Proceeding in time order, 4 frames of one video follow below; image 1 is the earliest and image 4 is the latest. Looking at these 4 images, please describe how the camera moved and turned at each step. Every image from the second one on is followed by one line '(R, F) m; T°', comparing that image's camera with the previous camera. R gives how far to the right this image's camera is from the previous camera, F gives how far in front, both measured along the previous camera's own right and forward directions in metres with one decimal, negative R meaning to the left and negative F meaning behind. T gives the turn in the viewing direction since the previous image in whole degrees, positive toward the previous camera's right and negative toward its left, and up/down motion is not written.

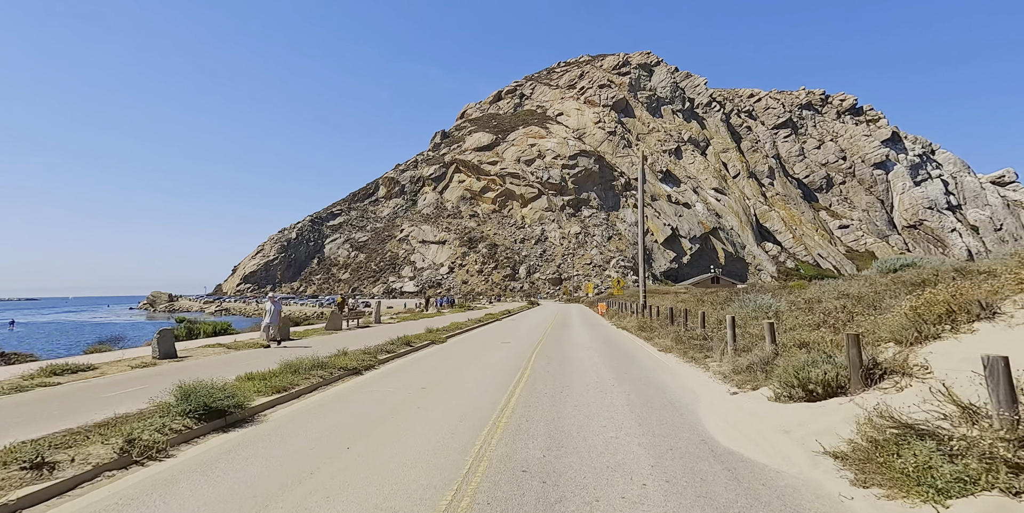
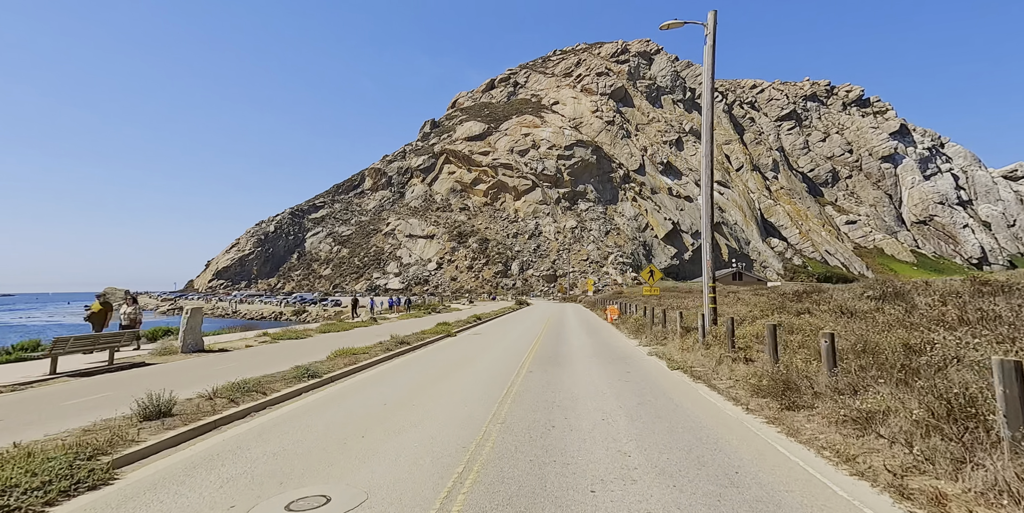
(+0.4, +3.9) m; +1°
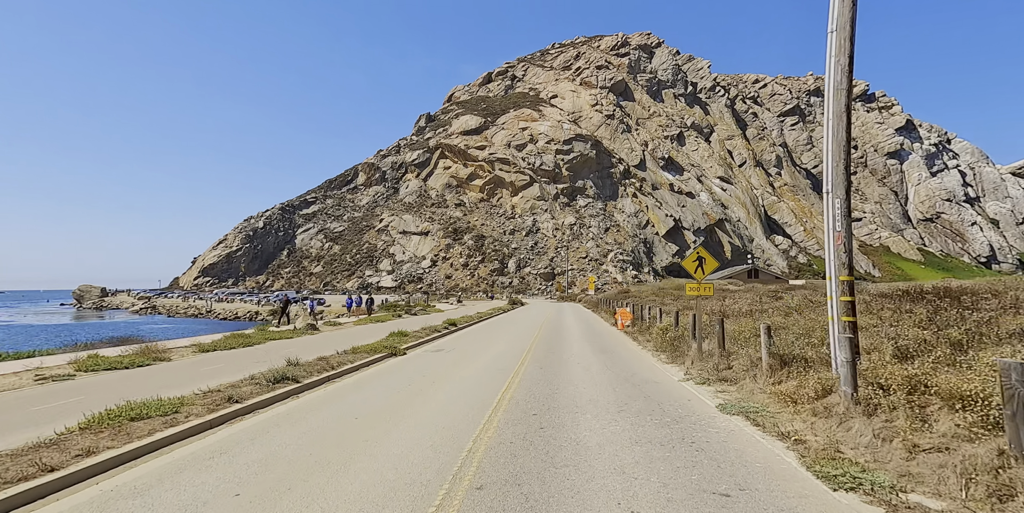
(+0.2, +2.0) m; 0°
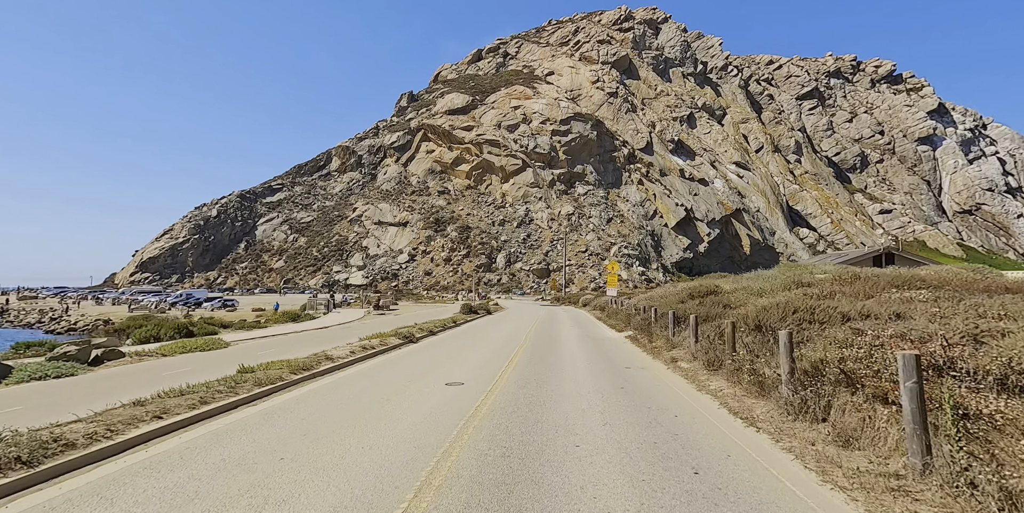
(+0.8, +8.1) m; 0°
